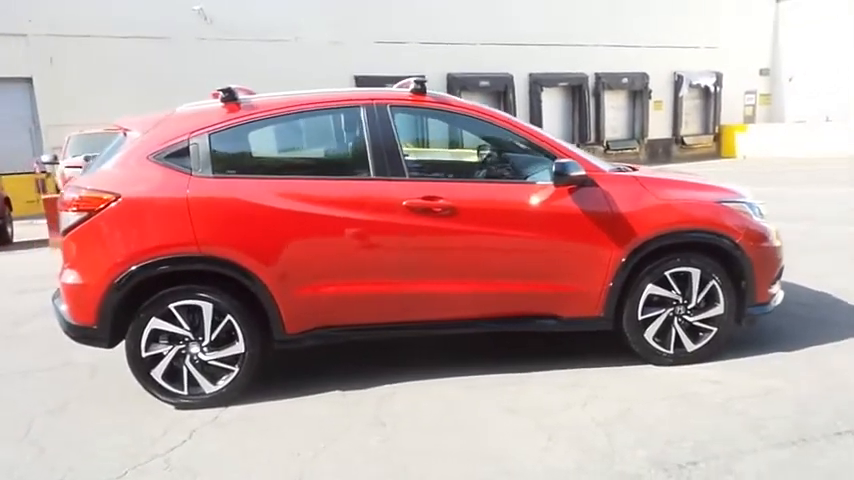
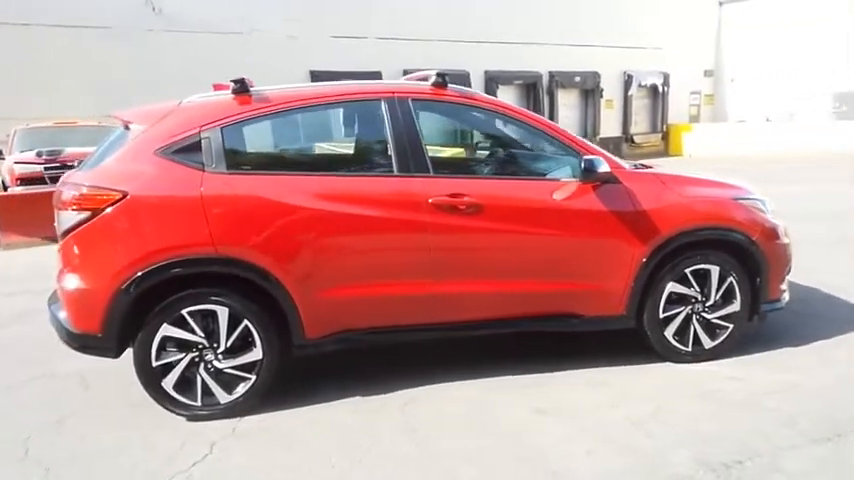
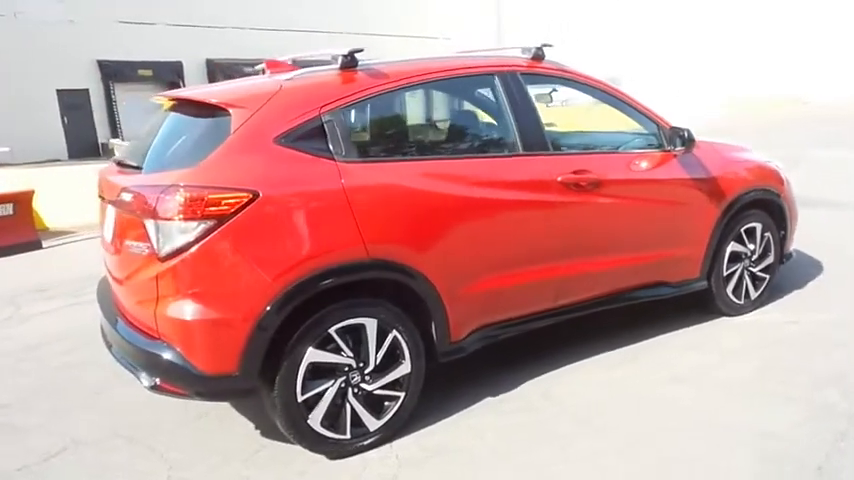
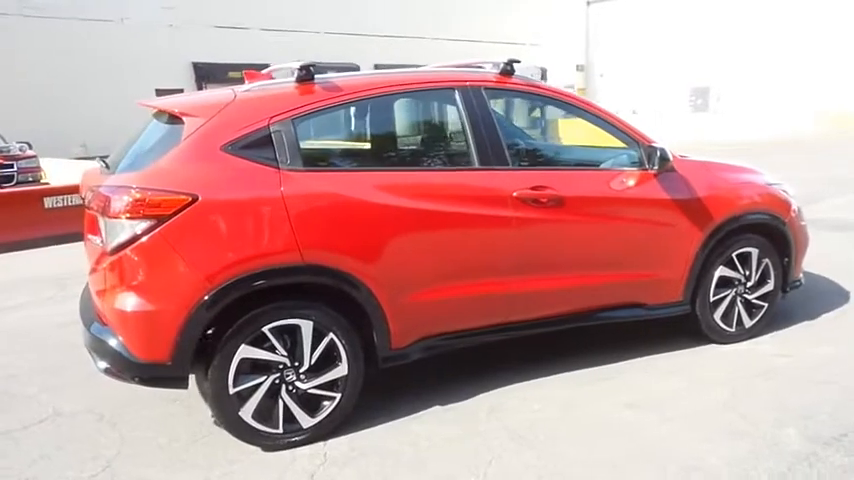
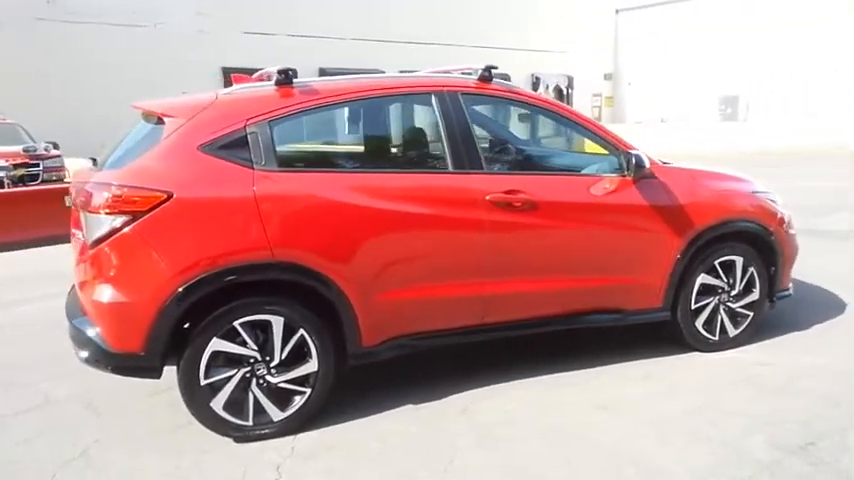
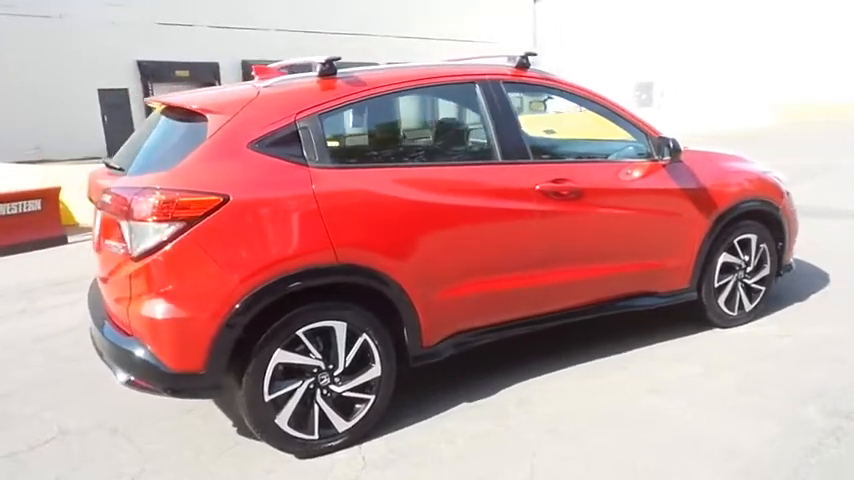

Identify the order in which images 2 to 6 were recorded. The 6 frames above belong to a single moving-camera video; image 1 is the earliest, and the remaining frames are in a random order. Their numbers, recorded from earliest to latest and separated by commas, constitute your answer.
2, 5, 4, 6, 3
